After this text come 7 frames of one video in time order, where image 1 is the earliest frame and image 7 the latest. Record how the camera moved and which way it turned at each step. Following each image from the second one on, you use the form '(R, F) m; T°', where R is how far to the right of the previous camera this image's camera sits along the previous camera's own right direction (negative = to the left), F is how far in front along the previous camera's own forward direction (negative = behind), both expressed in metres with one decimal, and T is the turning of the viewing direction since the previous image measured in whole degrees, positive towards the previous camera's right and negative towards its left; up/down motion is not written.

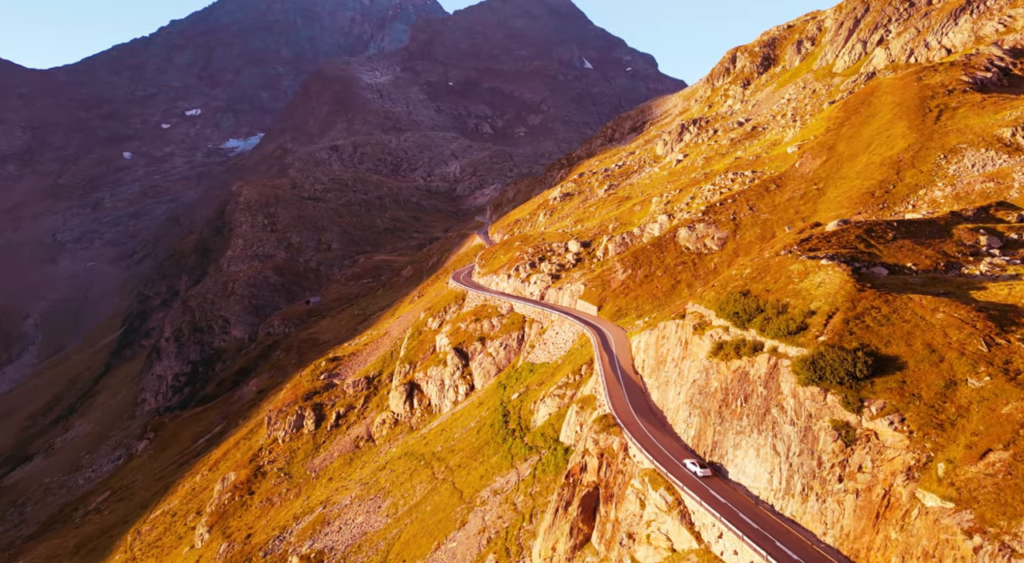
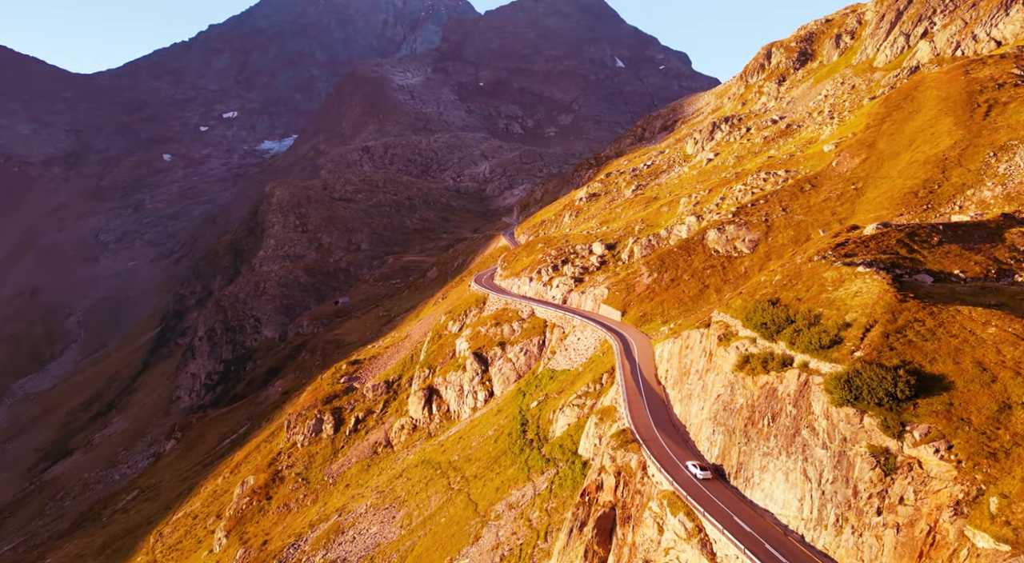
(+1.5, +3.9) m; -2°
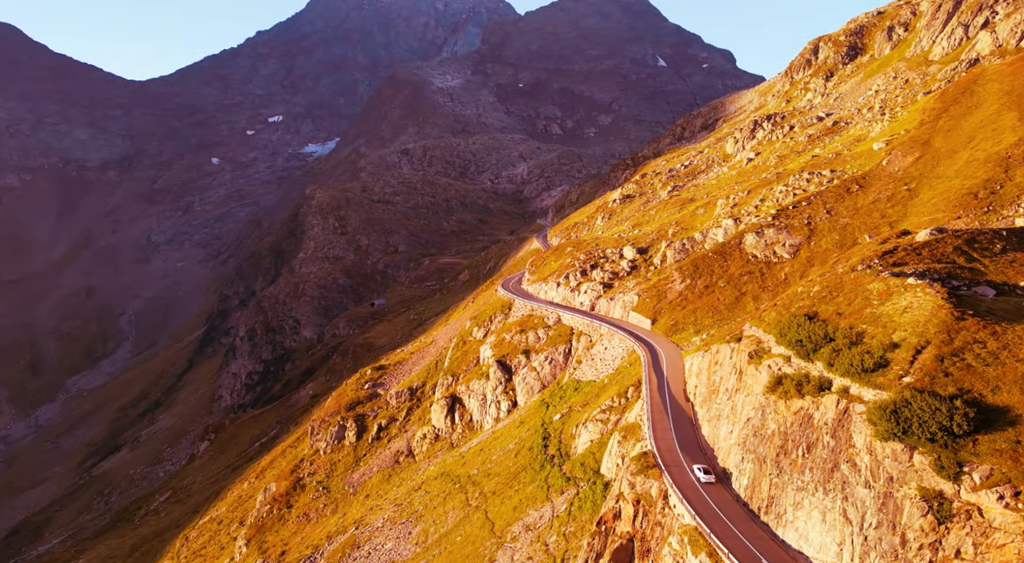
(+2.1, +4.9) m; -3°
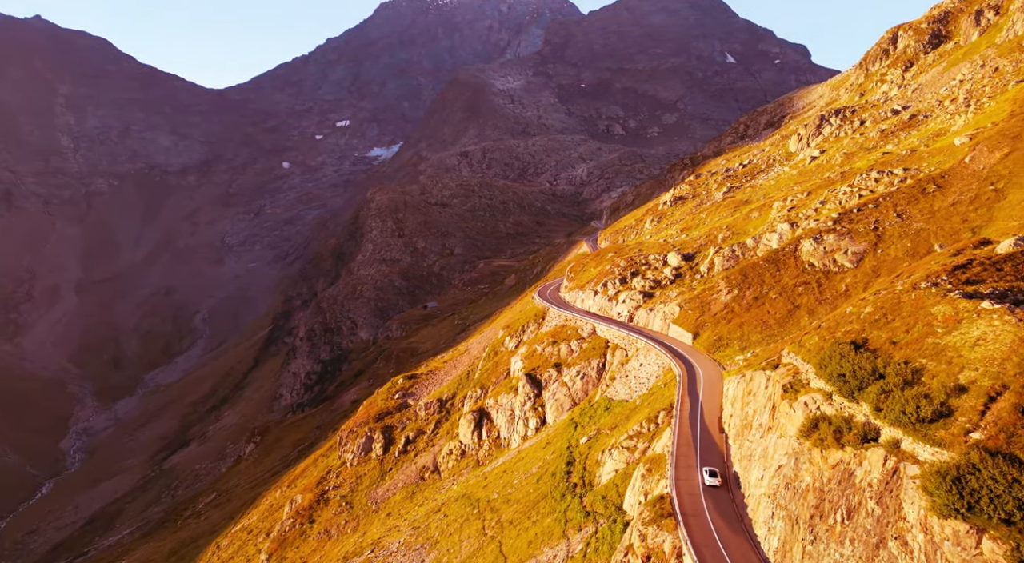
(+4.2, +7.8) m; -5°
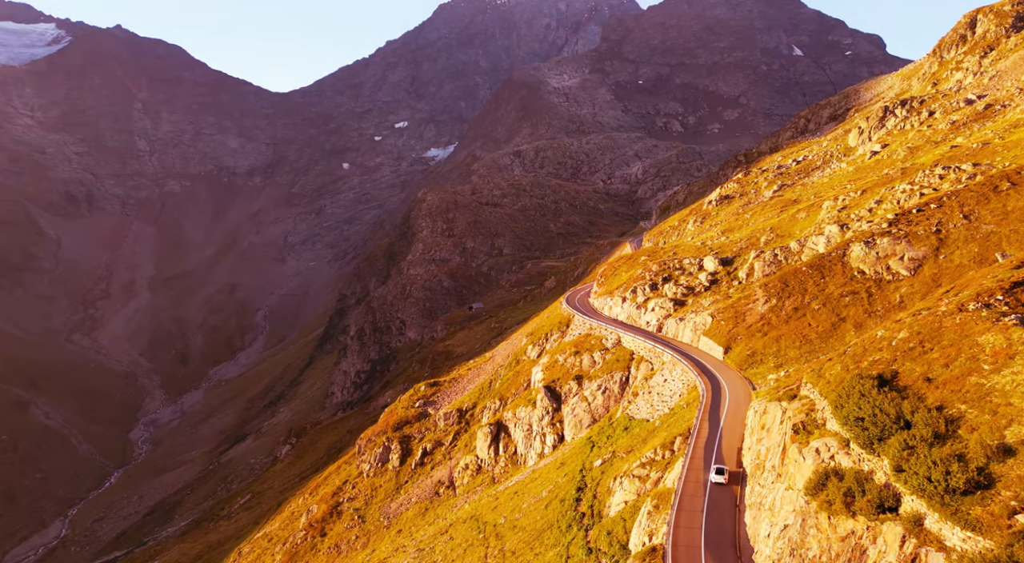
(+4.7, +7.1) m; -4°
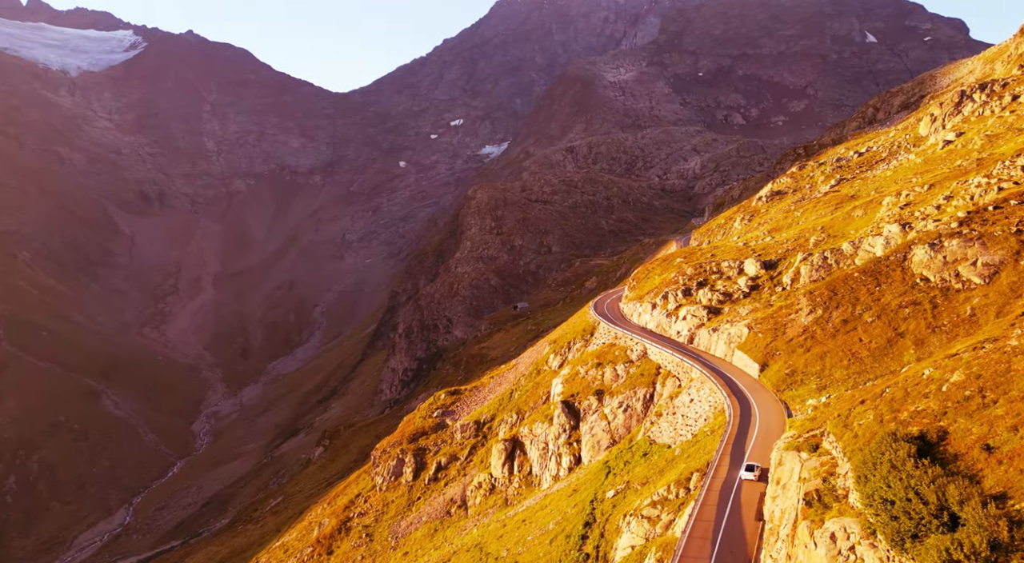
(+4.5, +8.4) m; -4°
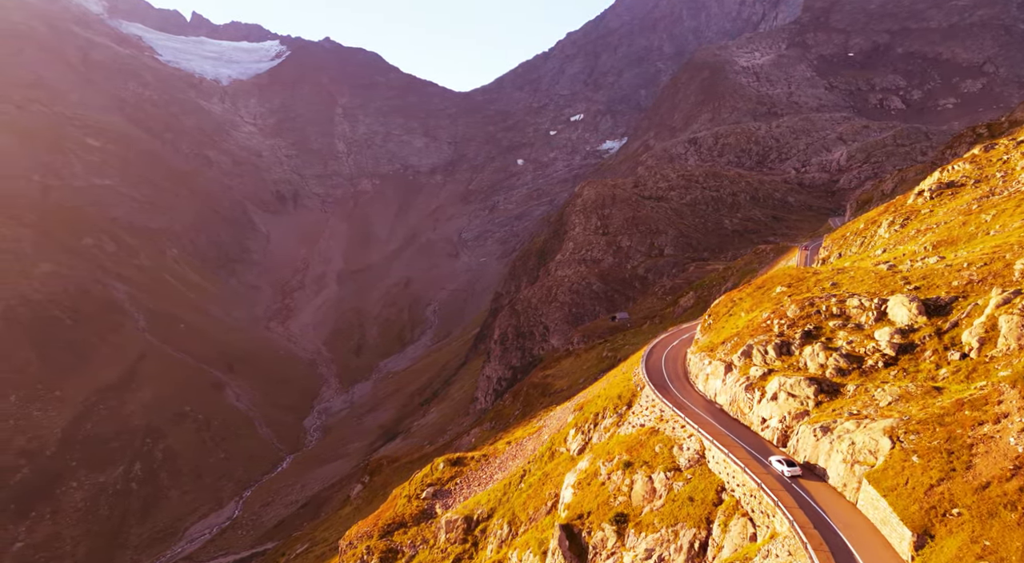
(+9.1, +31.7) m; -9°
